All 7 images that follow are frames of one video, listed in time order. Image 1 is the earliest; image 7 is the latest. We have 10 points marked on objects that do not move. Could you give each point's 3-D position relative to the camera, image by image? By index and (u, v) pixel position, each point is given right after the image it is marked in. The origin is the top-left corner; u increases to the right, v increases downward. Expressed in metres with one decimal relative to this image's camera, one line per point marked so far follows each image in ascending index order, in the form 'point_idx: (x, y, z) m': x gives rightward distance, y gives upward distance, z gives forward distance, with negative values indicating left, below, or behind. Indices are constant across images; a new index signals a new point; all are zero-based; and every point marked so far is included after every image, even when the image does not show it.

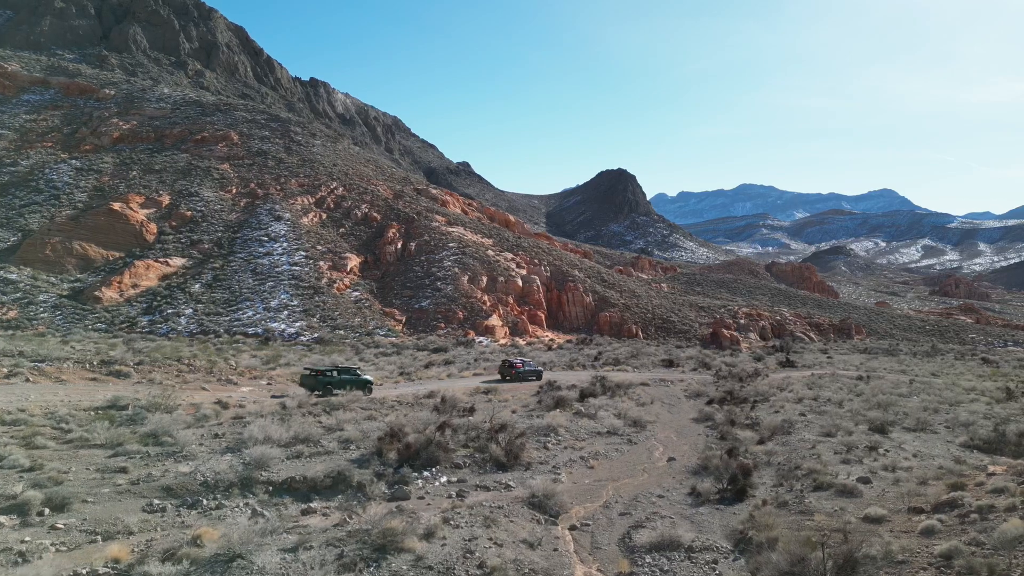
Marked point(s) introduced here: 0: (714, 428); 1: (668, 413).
0: (+4.0, -2.8, +14.4) m
1: (+3.5, -2.8, +16.2) m
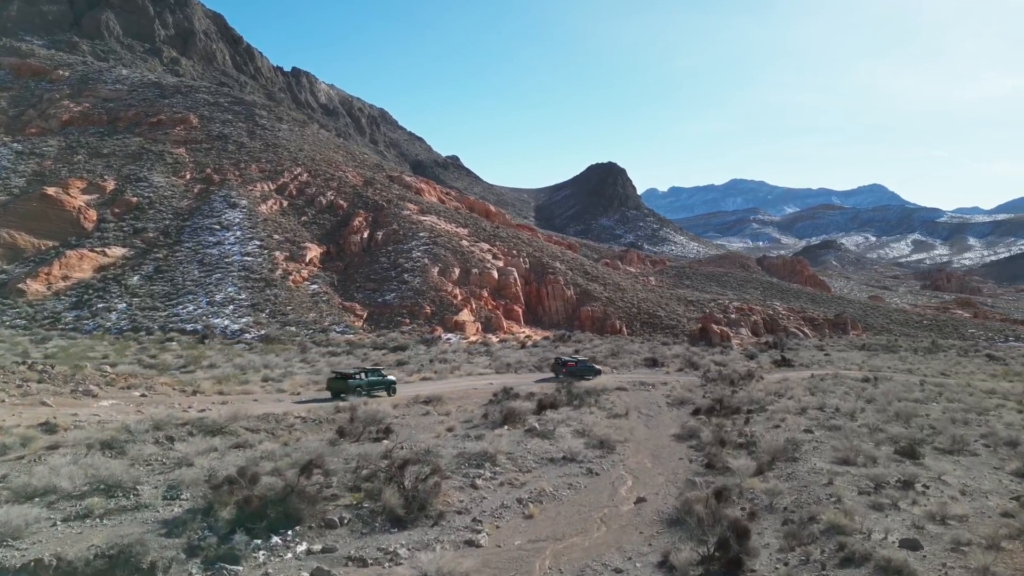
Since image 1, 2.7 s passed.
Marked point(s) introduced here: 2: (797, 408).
0: (+3.0, -2.6, +11.5) m
1: (+2.5, -2.6, +13.3) m
2: (+5.8, -2.4, +14.4) m
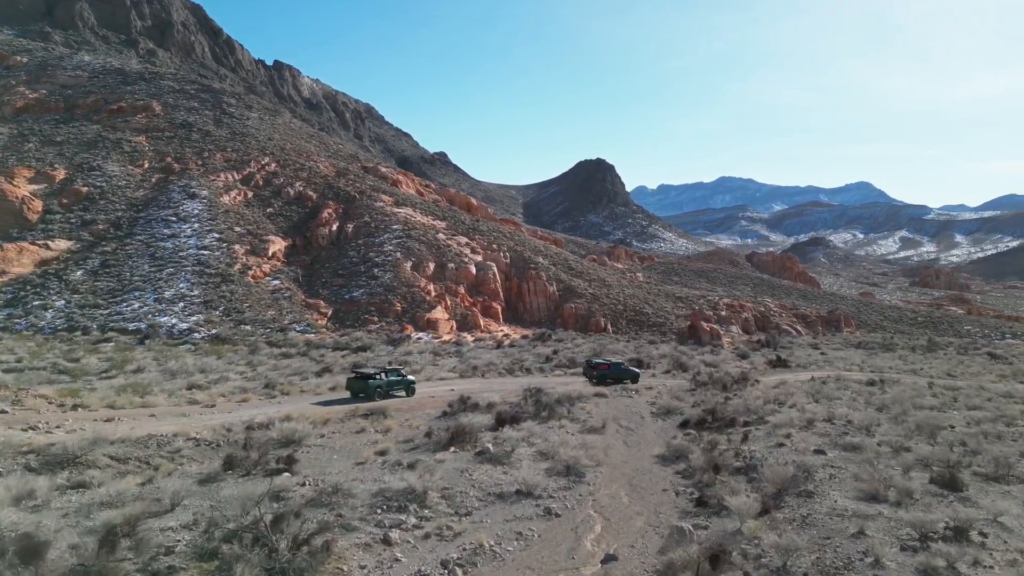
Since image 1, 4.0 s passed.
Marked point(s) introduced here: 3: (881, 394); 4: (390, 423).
0: (+2.3, -2.4, +9.3) m
1: (+1.7, -2.5, +11.1) m
2: (+5.0, -2.3, +12.3) m
3: (+9.0, -2.6, +17.4) m
4: (-1.9, -2.1, +11.4) m
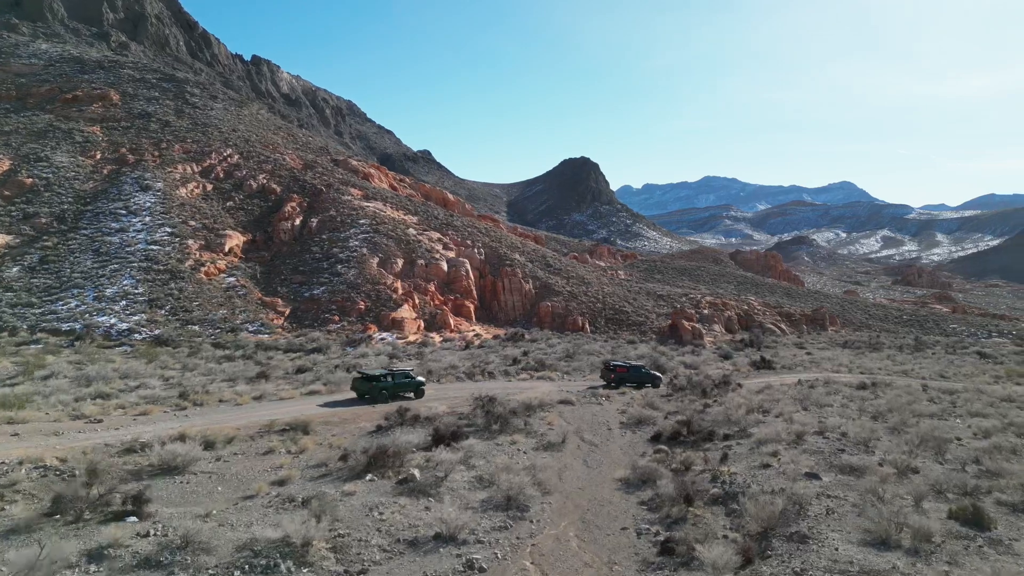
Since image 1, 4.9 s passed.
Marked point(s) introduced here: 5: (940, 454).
0: (+1.5, -2.4, +7.6) m
1: (+0.9, -2.4, +9.4) m
2: (+4.2, -2.2, +10.7) m
3: (+8.0, -2.5, +15.9) m
4: (-2.7, -2.1, +9.6) m
5: (+5.9, -2.3, +10.0) m
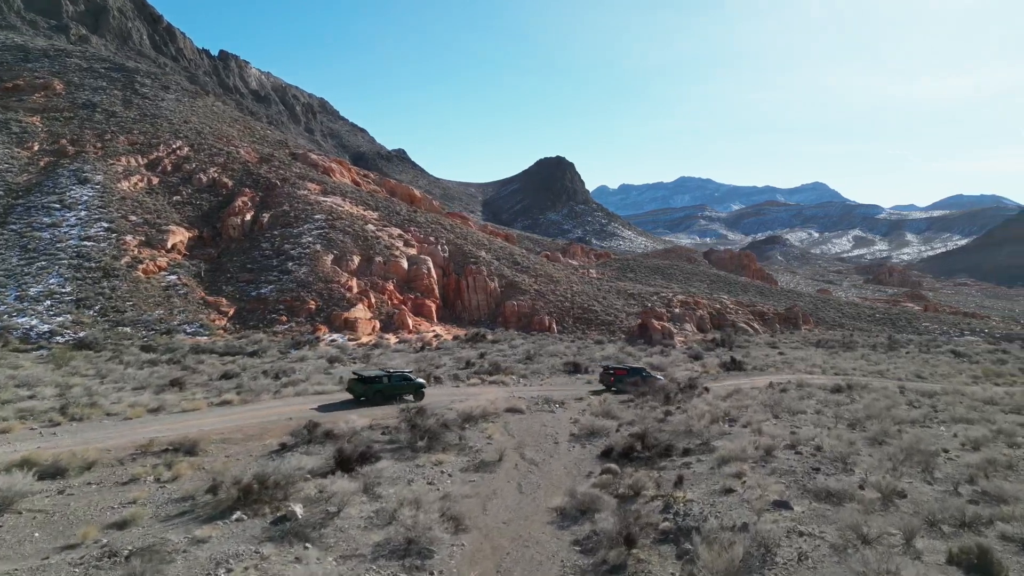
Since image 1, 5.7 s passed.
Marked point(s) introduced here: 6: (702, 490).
0: (+0.7, -2.3, +6.2) m
1: (0.0, -2.3, +8.0) m
2: (+3.2, -2.1, +9.3) m
3: (+6.9, -2.4, +14.6) m
4: (-3.7, -2.0, +8.1) m
5: (+5.0, -2.2, +8.7) m
6: (+2.0, -2.2, +7.7) m
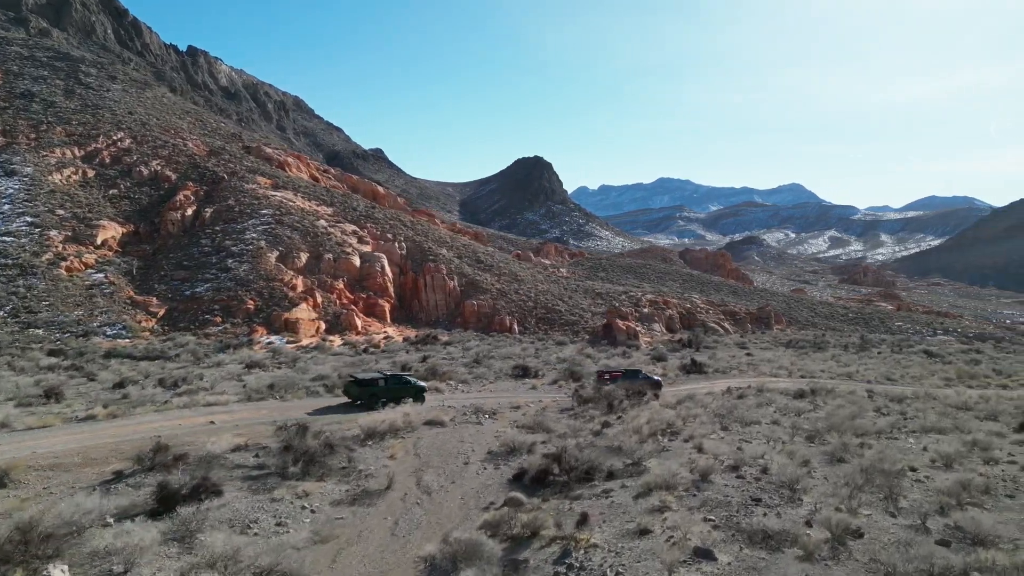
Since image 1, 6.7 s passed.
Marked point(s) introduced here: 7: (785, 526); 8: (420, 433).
0: (-0.5, -2.2, +4.7) m
1: (-1.1, -2.2, +6.4) m
2: (+2.0, -2.0, +7.9) m
3: (+5.6, -2.3, +13.3) m
4: (-4.8, -1.9, +6.4) m
5: (+3.8, -2.1, +7.2) m
6: (+0.9, -2.1, +6.2) m
7: (+2.4, -2.0, +6.2) m
8: (-1.4, -2.2, +10.8) m
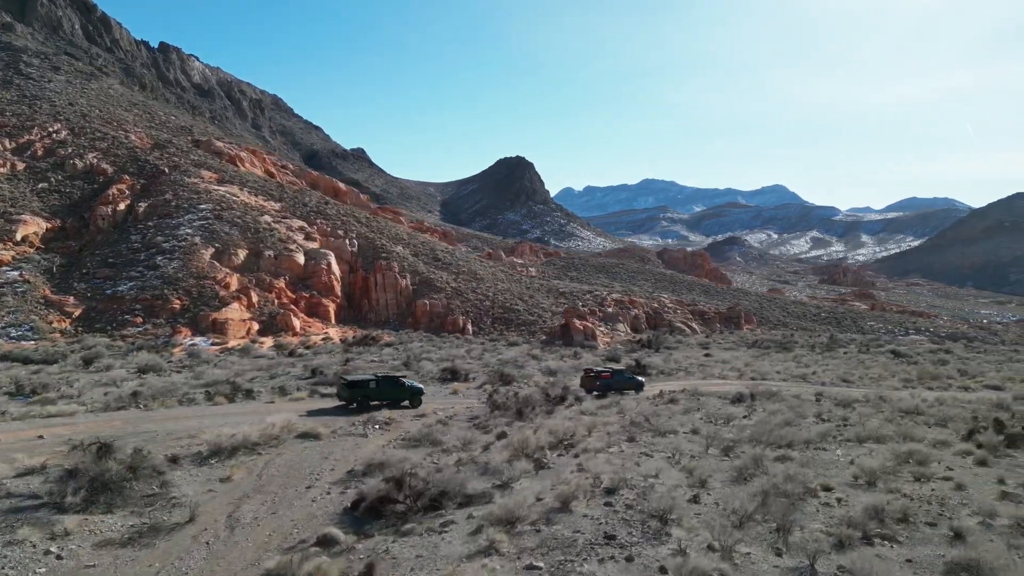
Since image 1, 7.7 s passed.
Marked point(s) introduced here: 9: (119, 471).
0: (-2.0, -2.1, +3.3) m
1: (-2.7, -2.1, +5.1) m
2: (+0.4, -1.9, +6.6) m
3: (+3.9, -2.2, +12.1) m
4: (-6.4, -1.8, +5.0) m
5: (+2.2, -2.0, +6.0) m
6: (-0.7, -2.0, +4.9) m
7: (+0.8, -1.9, +4.9) m
8: (-3.0, -2.1, +9.4) m
9: (-3.9, -1.8, +7.1) m
